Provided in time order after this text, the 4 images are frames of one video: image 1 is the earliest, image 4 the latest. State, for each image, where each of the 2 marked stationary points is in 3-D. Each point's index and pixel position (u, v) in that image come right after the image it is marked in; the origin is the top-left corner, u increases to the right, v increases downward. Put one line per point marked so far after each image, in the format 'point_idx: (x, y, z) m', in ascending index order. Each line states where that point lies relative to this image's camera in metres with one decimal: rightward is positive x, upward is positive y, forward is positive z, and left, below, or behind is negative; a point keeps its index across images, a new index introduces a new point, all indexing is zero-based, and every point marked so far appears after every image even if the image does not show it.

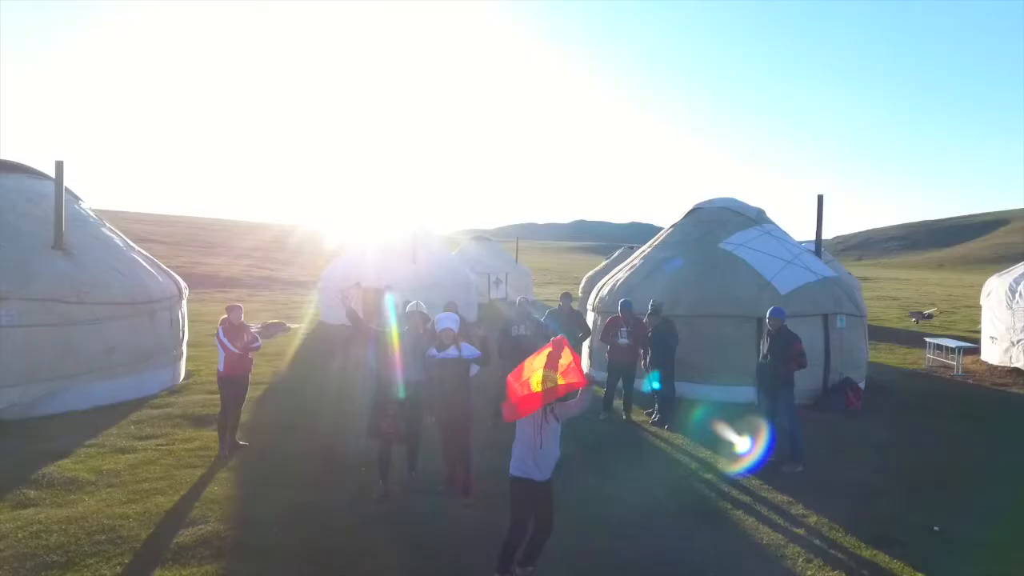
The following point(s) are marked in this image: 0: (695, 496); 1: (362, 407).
0: (+2.7, -2.9, +8.6) m
1: (-3.5, -2.6, +13.3) m
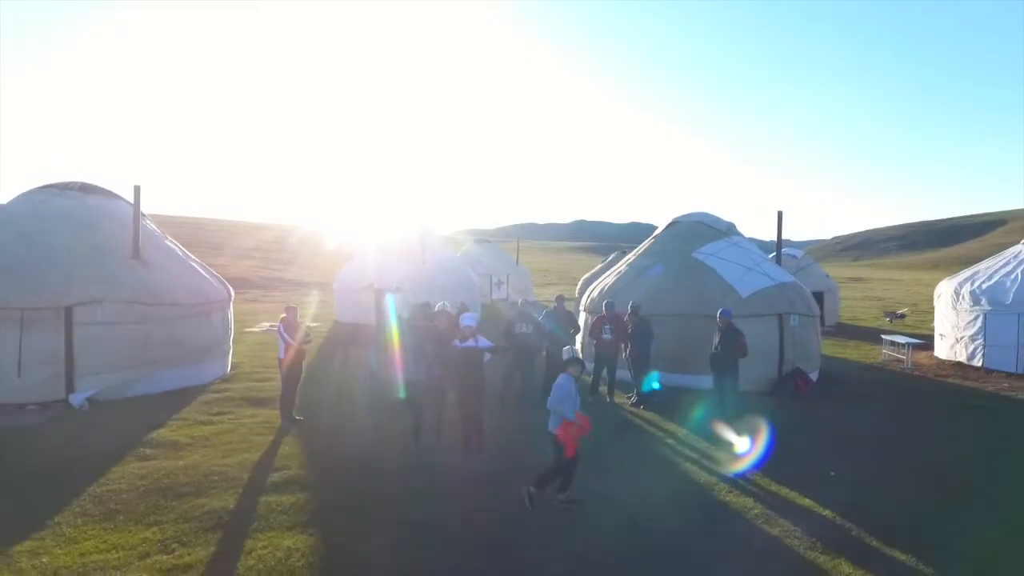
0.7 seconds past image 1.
0: (+2.7, -3.0, +9.6) m
1: (-3.5, -2.6, +14.3) m
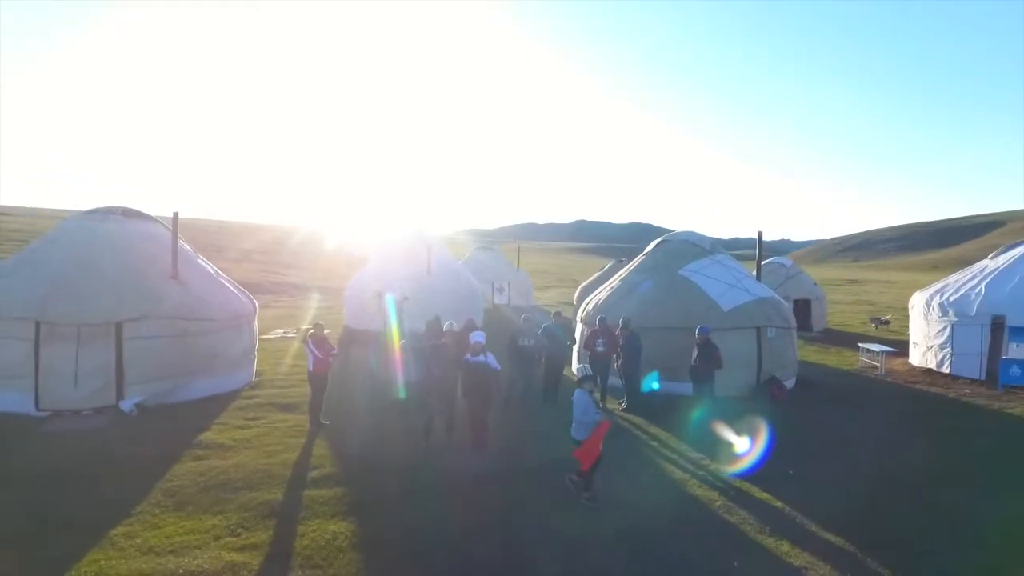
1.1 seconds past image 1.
0: (+2.7, -3.1, +10.2) m
1: (-3.4, -2.8, +14.9) m
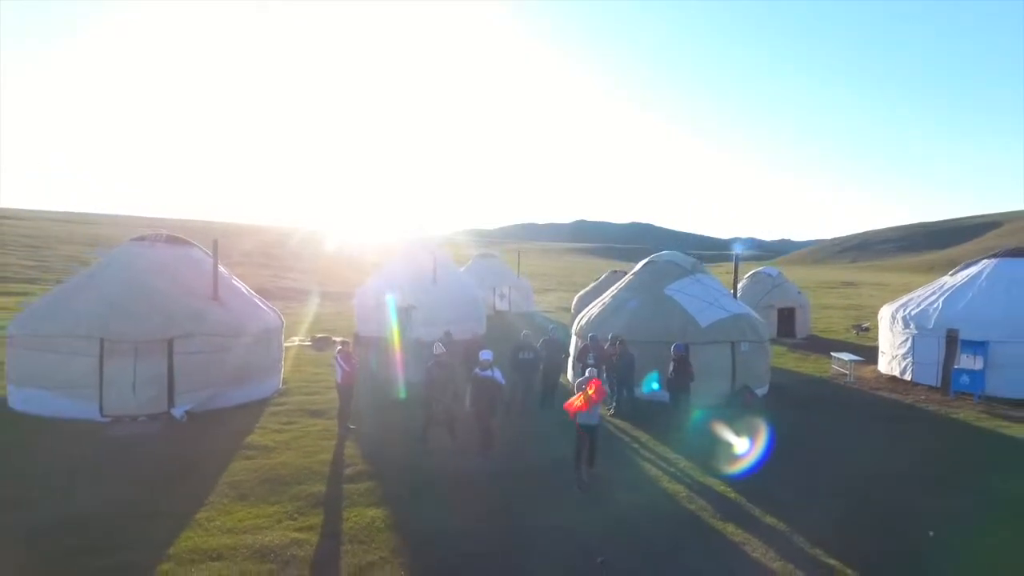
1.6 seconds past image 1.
0: (+2.7, -3.4, +11.0) m
1: (-3.4, -3.0, +15.8) m
